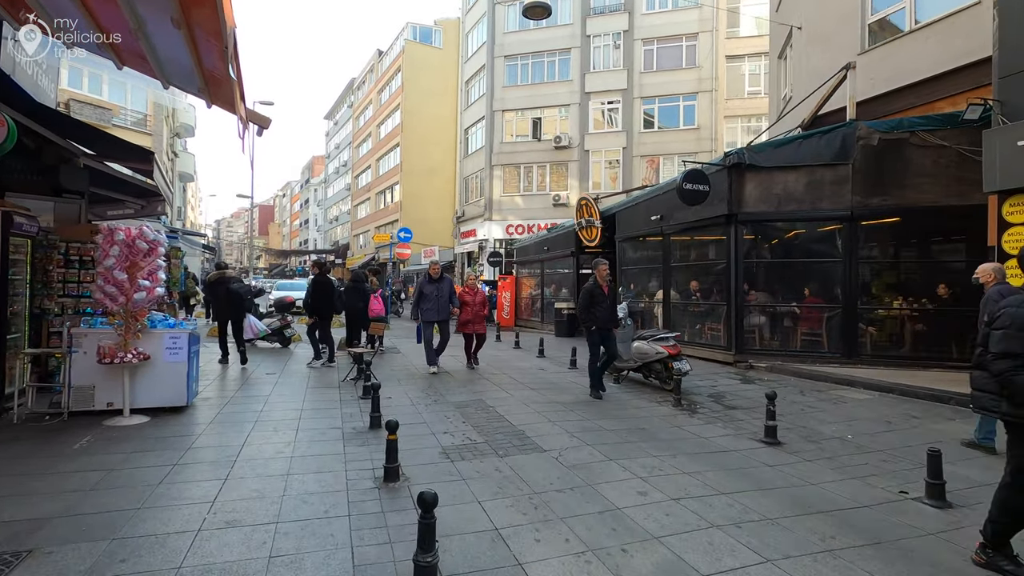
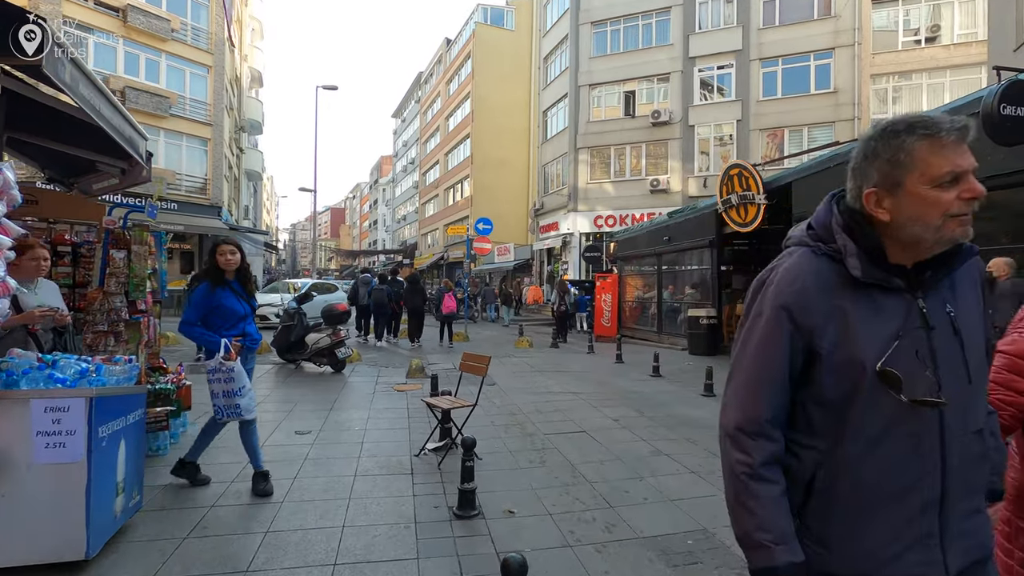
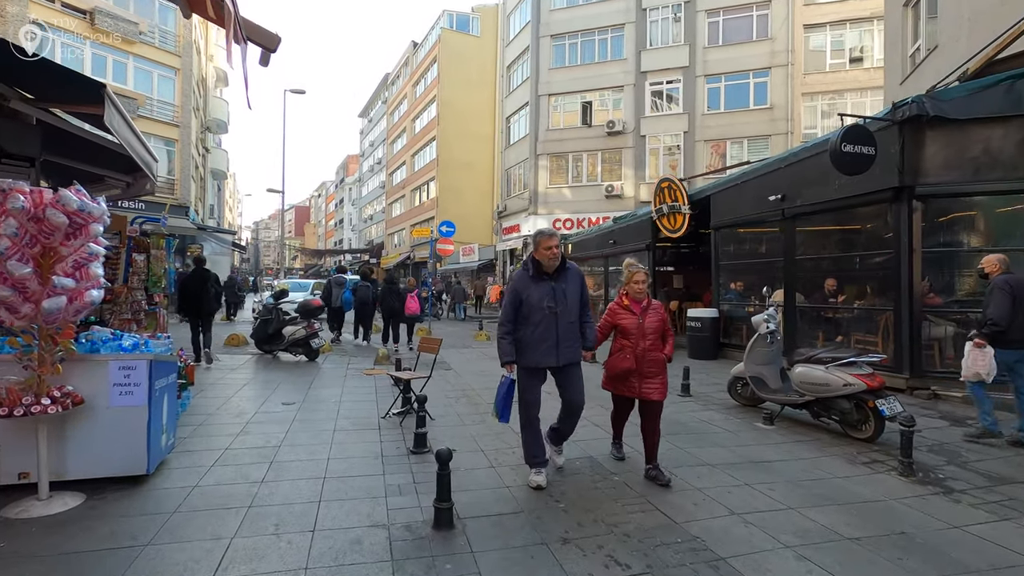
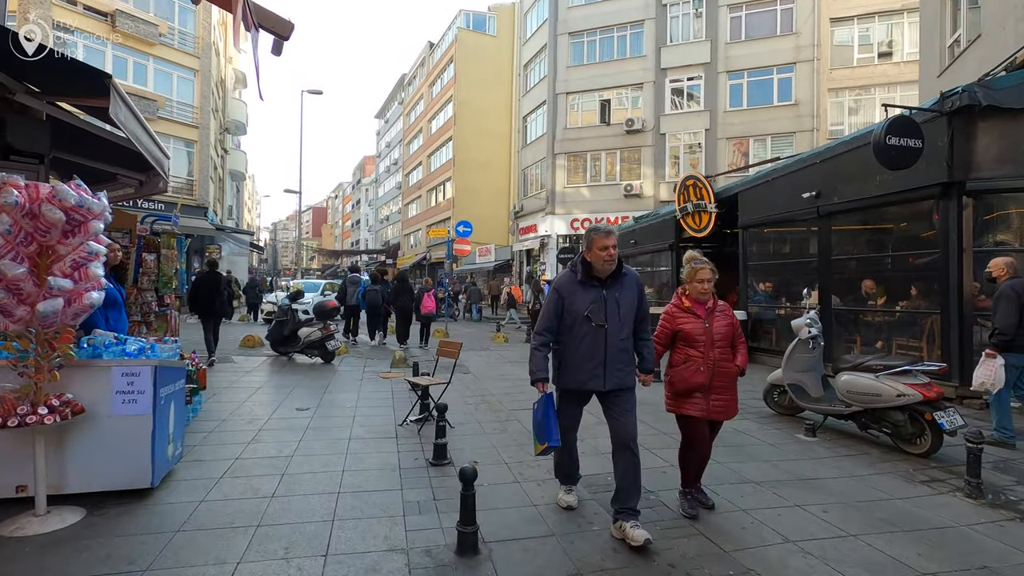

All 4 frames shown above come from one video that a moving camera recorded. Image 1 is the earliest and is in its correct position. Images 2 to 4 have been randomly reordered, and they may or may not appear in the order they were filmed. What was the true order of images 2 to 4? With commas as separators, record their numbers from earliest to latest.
3, 4, 2
